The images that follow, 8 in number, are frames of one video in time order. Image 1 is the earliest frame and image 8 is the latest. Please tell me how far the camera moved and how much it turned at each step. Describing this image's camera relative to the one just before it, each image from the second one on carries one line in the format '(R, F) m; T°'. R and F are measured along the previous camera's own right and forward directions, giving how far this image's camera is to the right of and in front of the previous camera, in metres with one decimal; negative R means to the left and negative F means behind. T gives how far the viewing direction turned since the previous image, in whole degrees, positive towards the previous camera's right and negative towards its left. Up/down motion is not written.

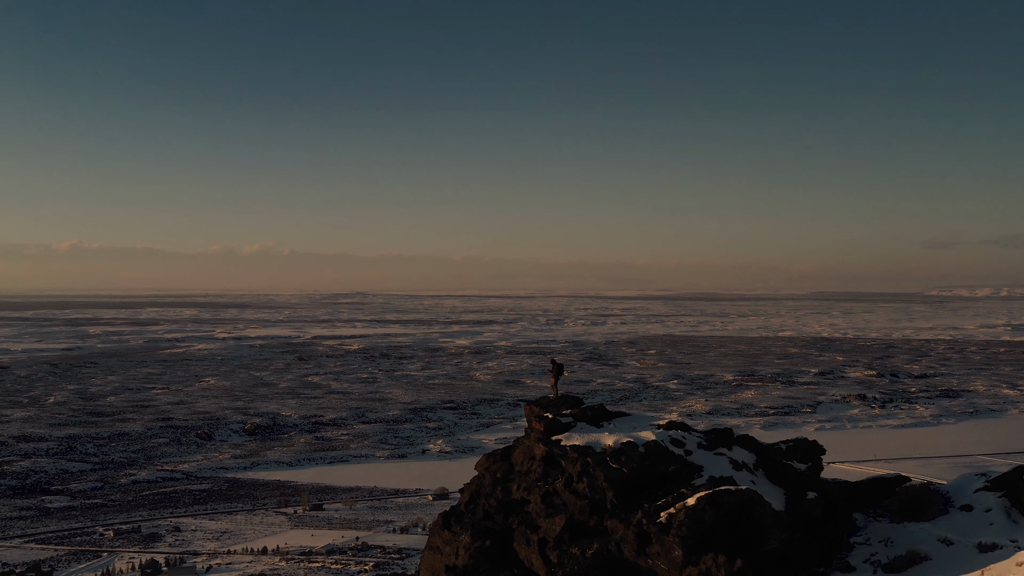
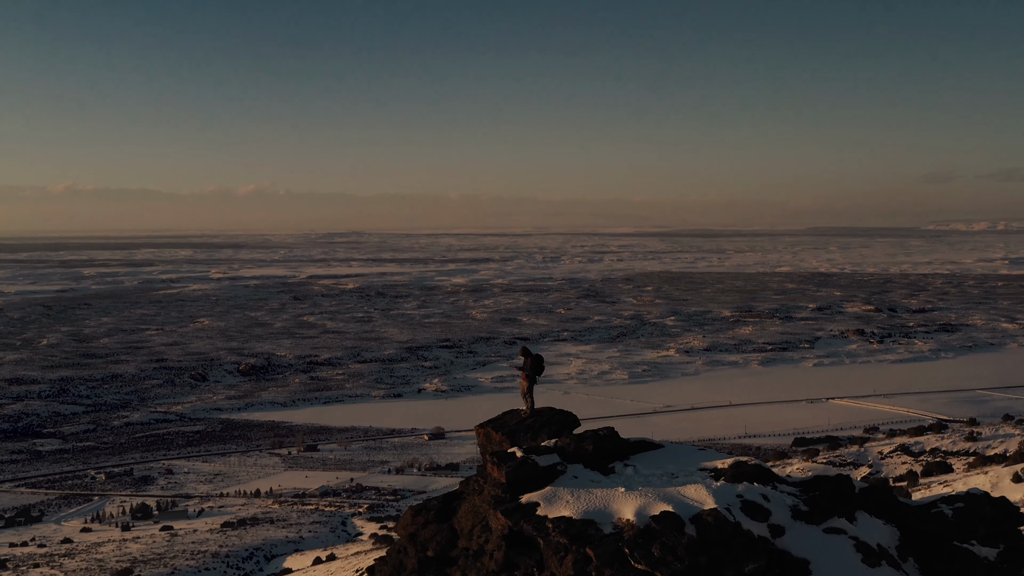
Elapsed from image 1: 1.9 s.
(+0.2, +2.6) m; 0°
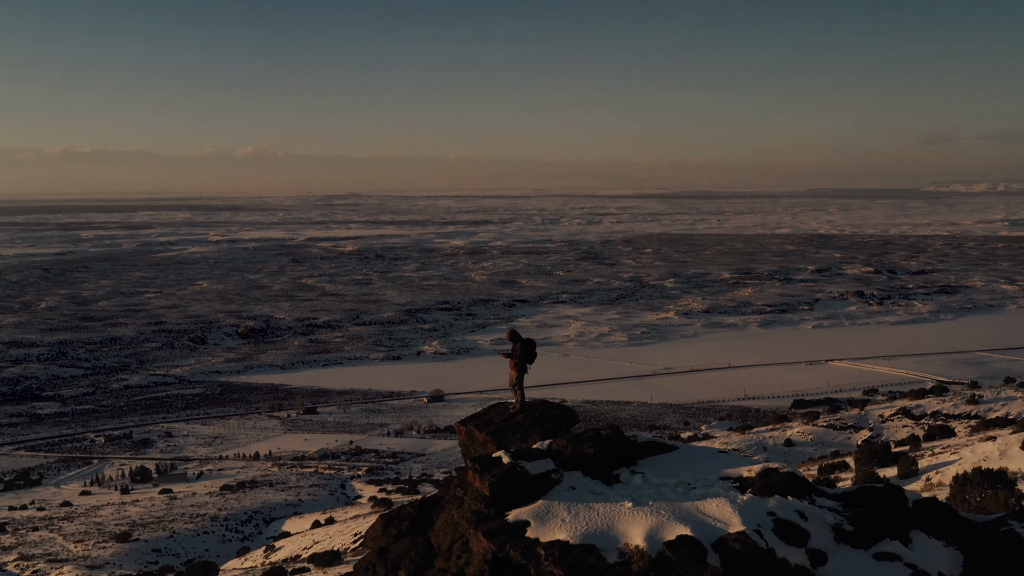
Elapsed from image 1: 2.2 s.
(0.0, +0.5) m; 0°
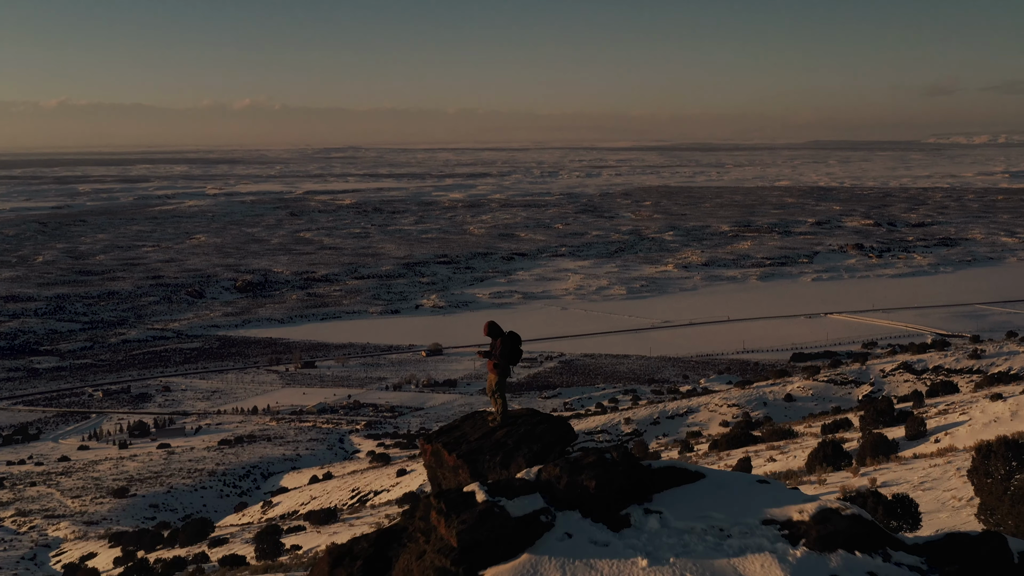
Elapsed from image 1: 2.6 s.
(0.0, +0.7) m; 0°
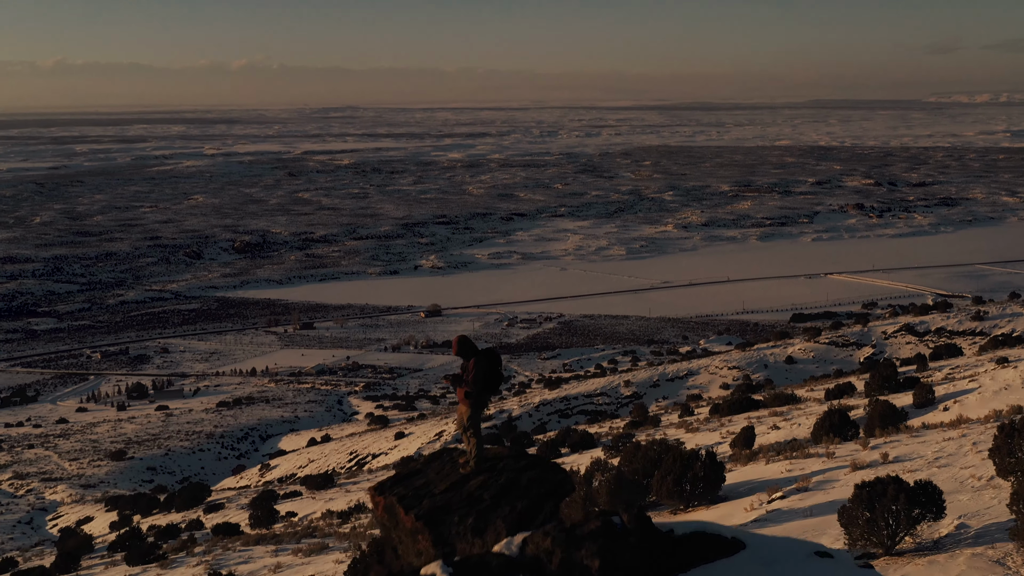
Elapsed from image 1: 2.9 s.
(0.0, +0.6) m; 0°
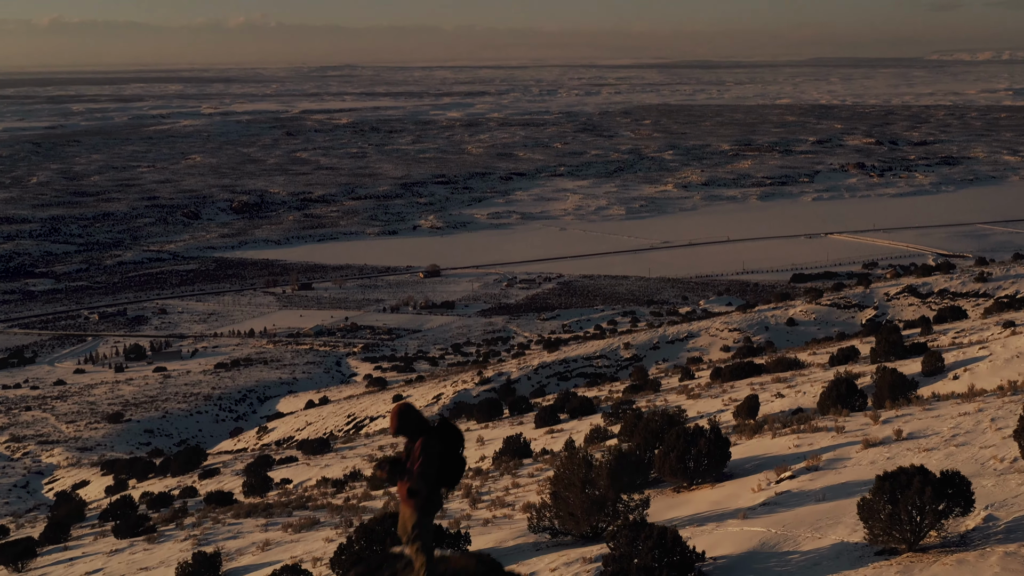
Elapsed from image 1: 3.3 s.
(0.0, +0.6) m; 0°
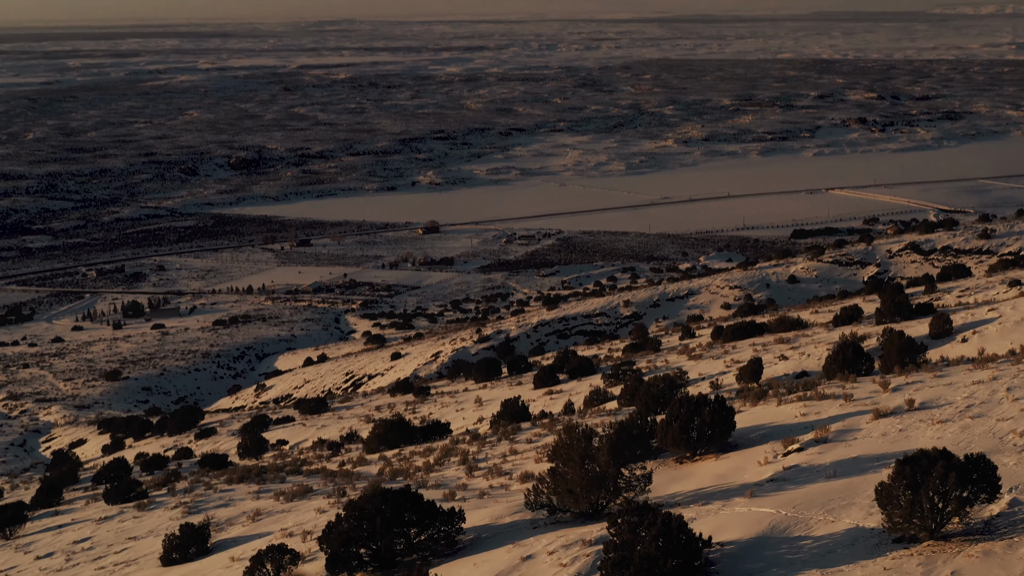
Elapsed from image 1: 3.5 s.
(0.0, +0.4) m; 0°
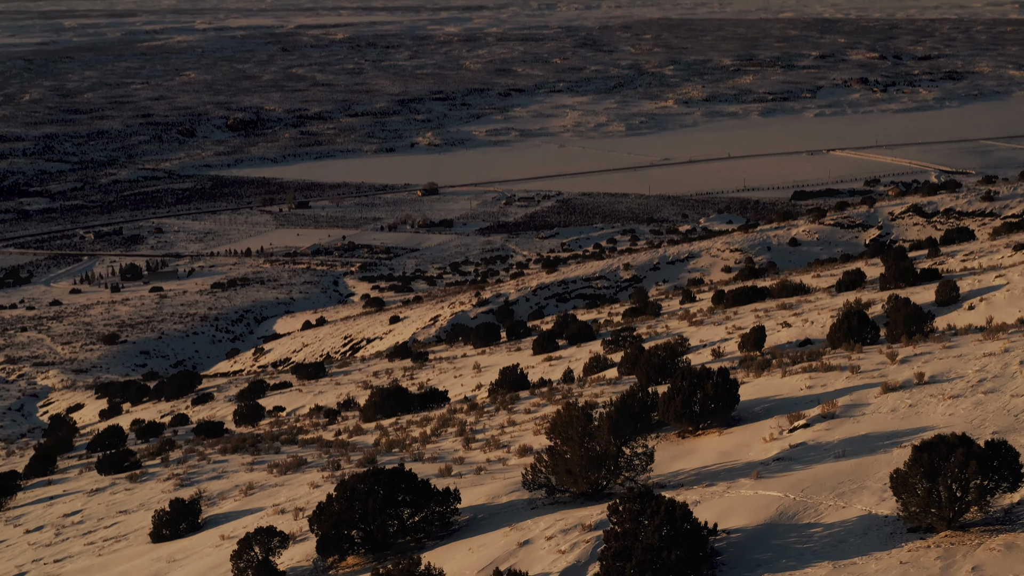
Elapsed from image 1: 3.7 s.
(0.0, +0.3) m; 0°
